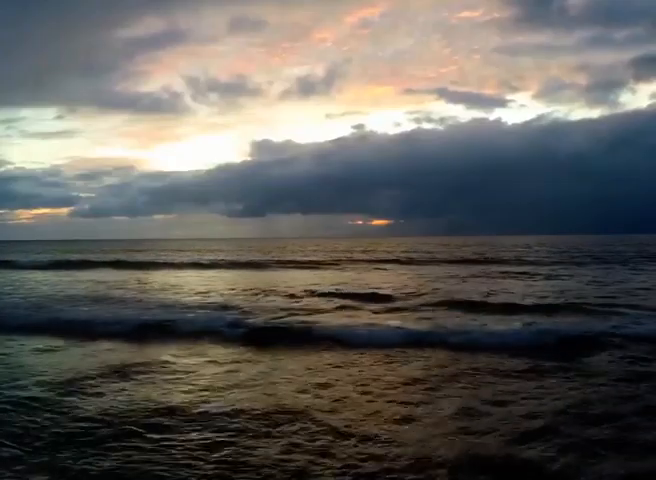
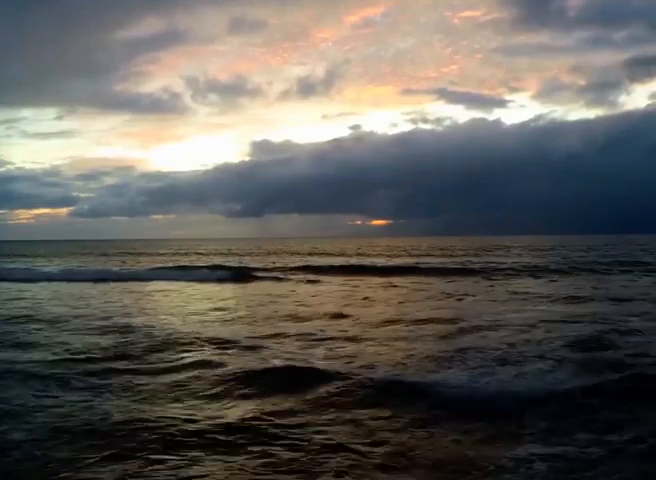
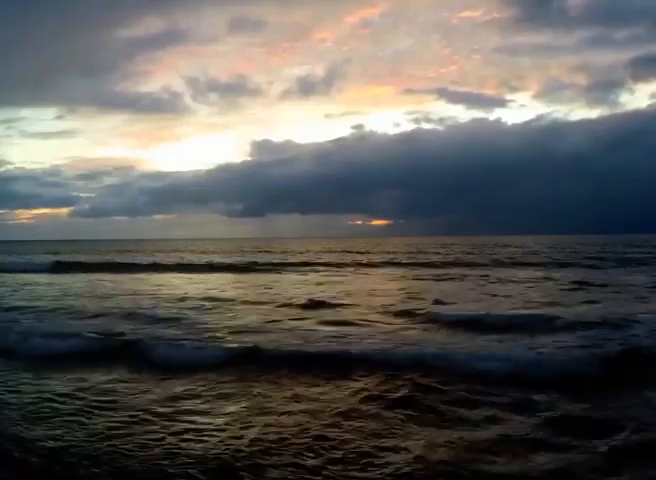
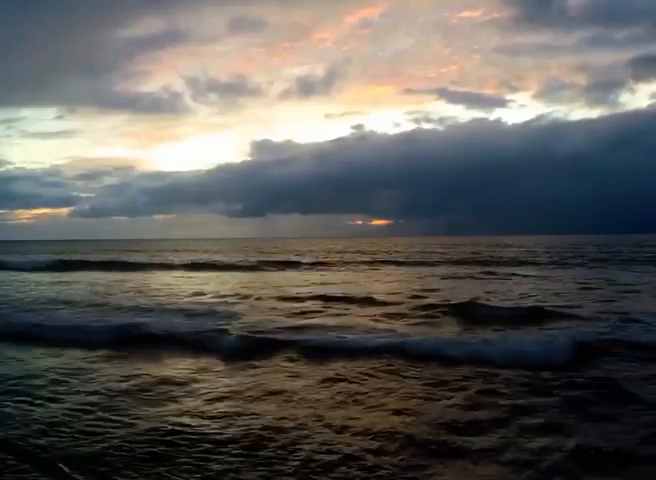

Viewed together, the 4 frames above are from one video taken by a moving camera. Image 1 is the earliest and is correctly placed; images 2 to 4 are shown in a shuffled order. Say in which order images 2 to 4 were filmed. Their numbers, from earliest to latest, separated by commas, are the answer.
4, 3, 2
